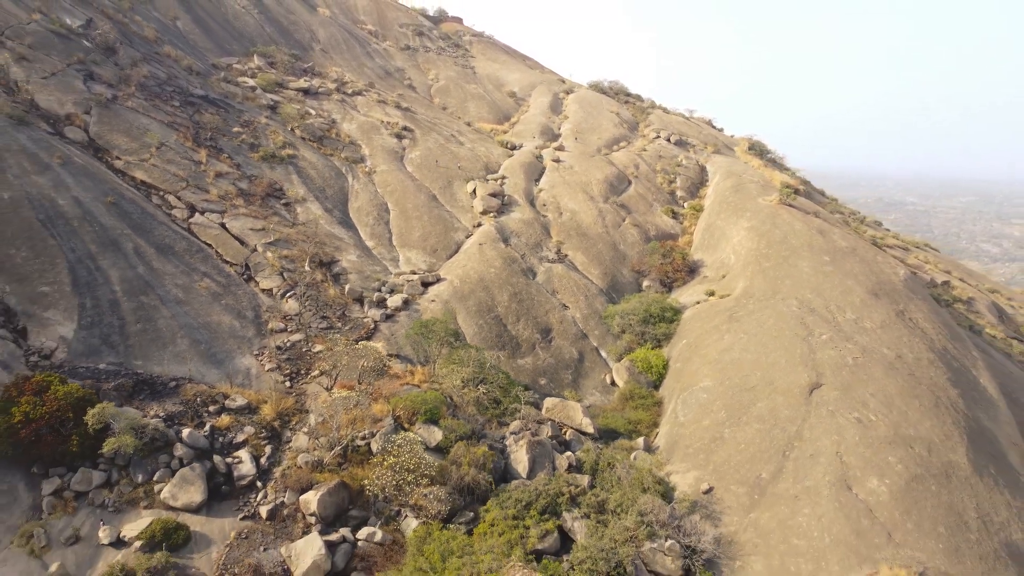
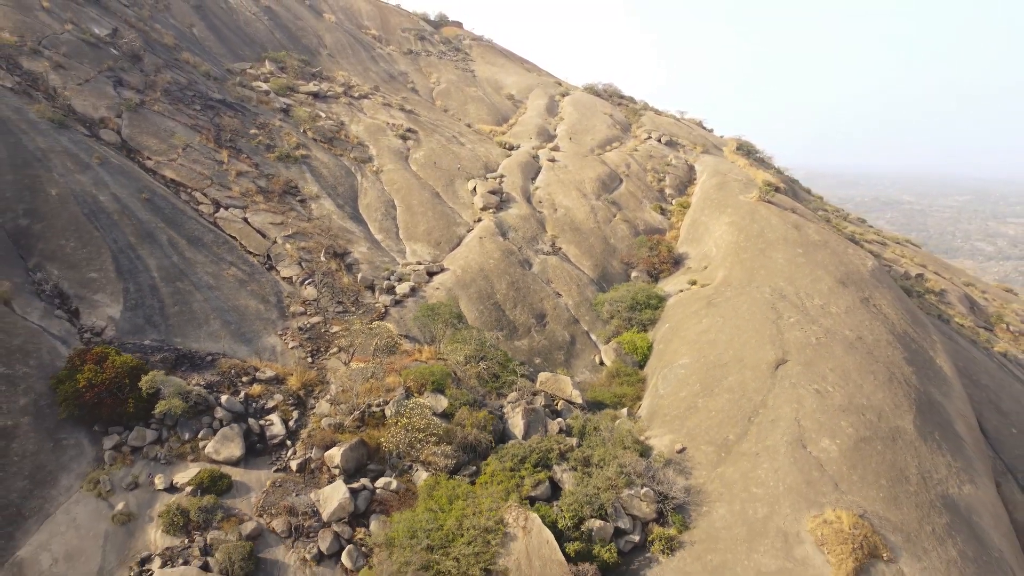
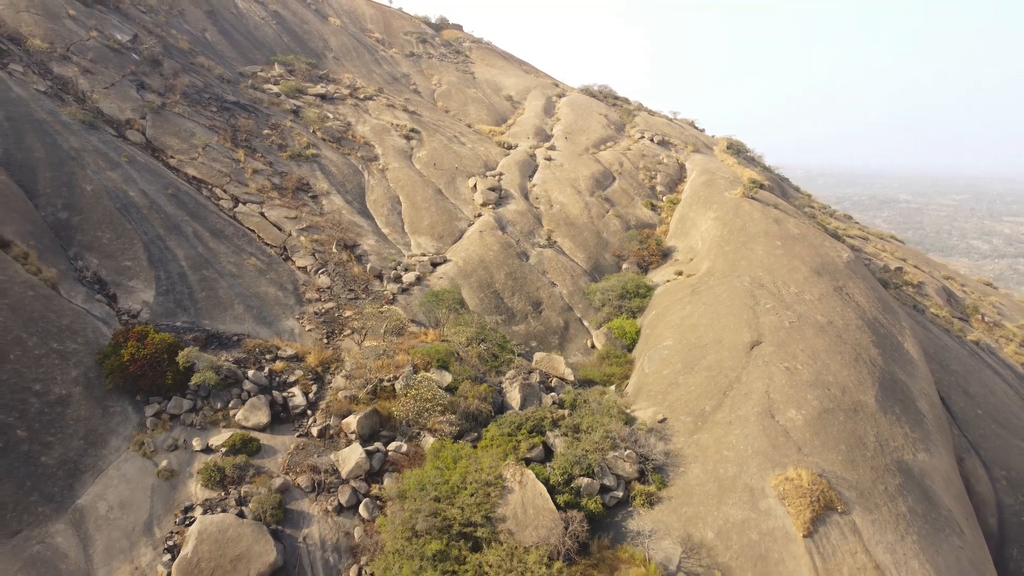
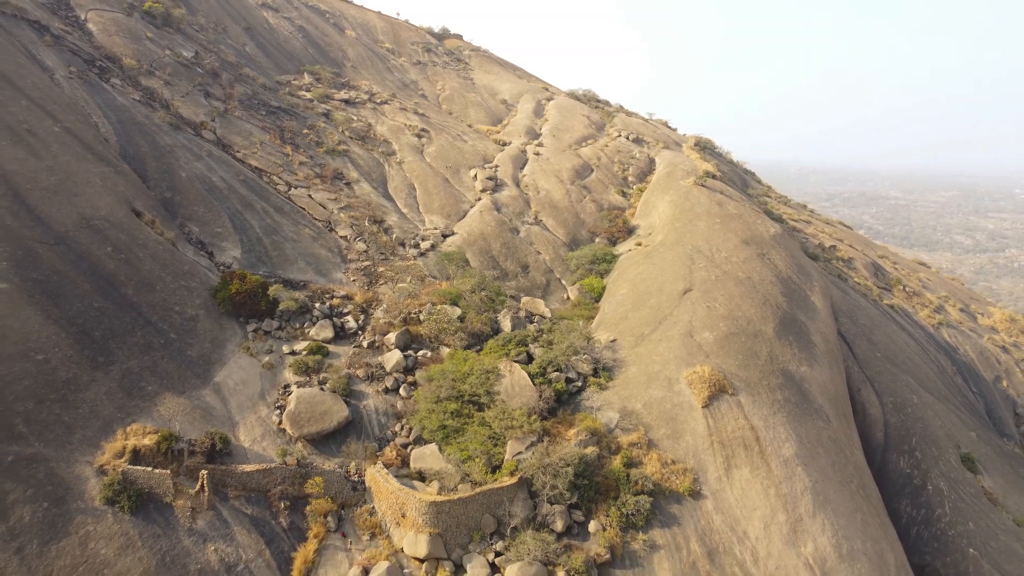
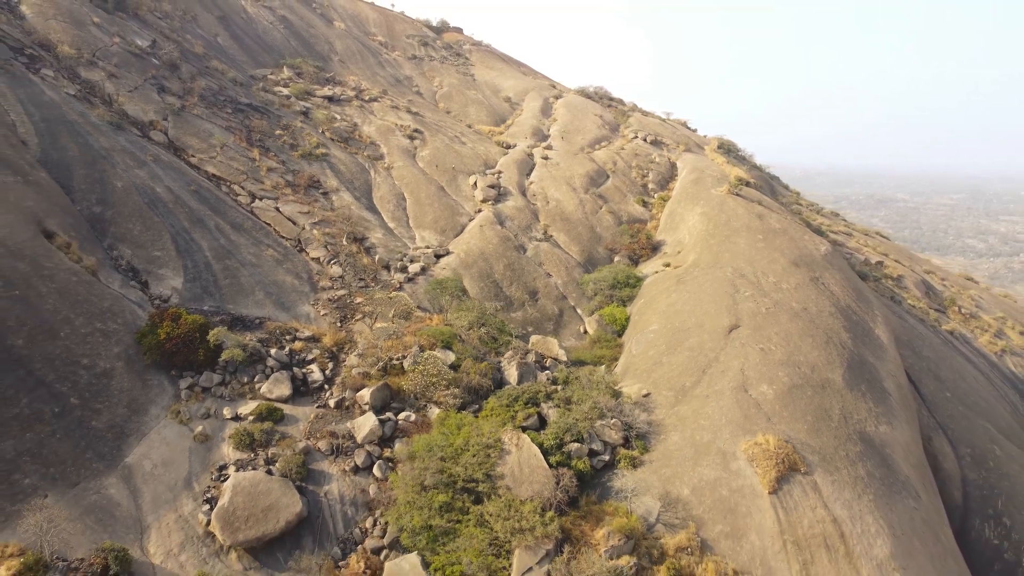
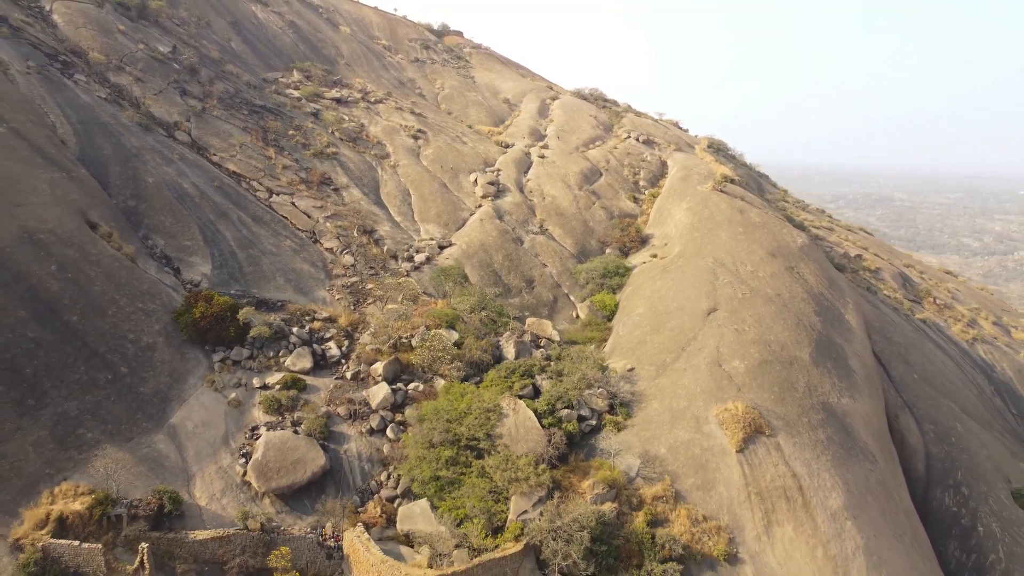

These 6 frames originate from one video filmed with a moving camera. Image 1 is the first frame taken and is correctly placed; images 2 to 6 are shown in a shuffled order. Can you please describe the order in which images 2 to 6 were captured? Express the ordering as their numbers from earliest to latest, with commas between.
2, 3, 5, 6, 4
